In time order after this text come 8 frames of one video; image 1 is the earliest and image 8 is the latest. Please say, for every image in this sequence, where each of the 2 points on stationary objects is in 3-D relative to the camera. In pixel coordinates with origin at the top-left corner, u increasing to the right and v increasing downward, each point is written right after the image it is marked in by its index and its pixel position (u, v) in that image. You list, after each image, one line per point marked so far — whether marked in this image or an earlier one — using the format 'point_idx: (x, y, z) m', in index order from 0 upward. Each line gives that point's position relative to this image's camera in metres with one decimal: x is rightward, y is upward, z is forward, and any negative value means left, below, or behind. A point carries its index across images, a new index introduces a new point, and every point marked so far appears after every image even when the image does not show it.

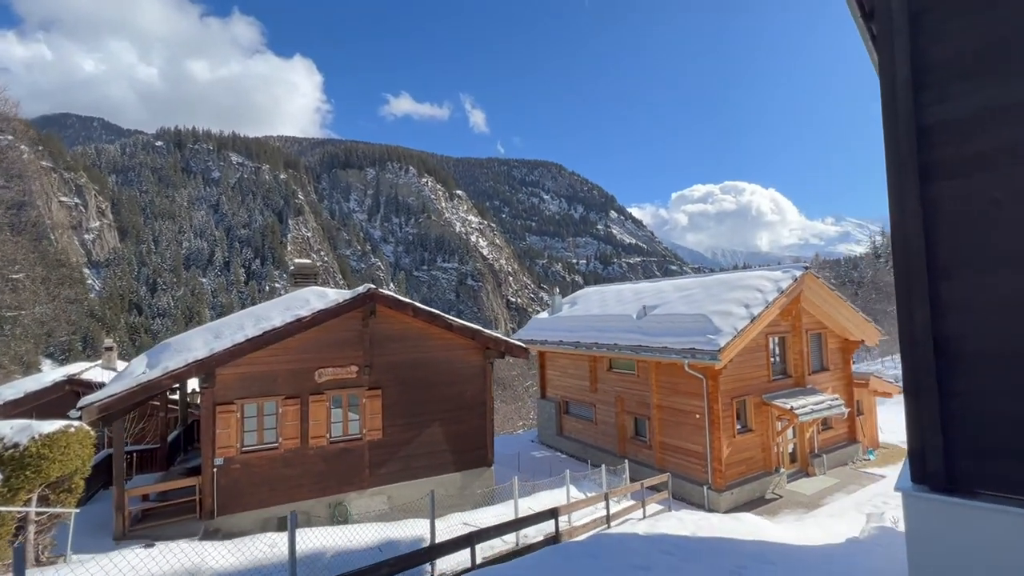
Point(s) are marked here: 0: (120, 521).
0: (-8.0, -4.8, +9.5) m
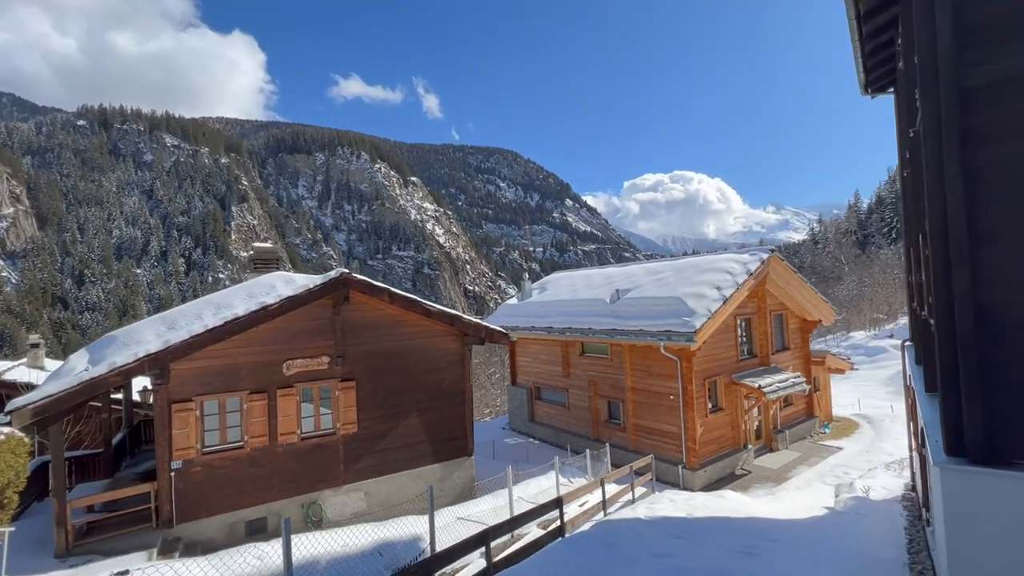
0: (-8.1, -4.5, +8.5) m
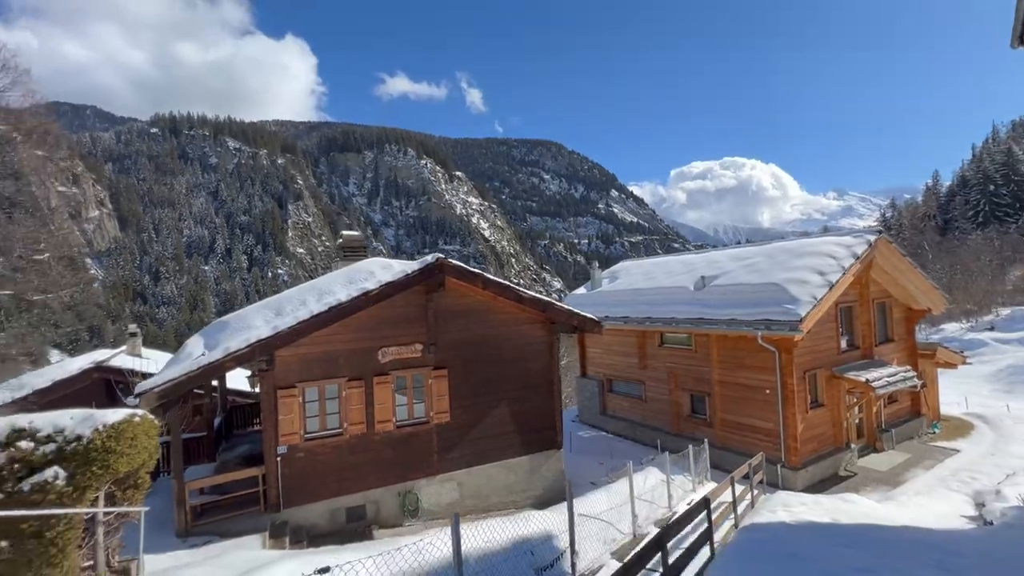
0: (-6.1, -4.3, +8.7) m
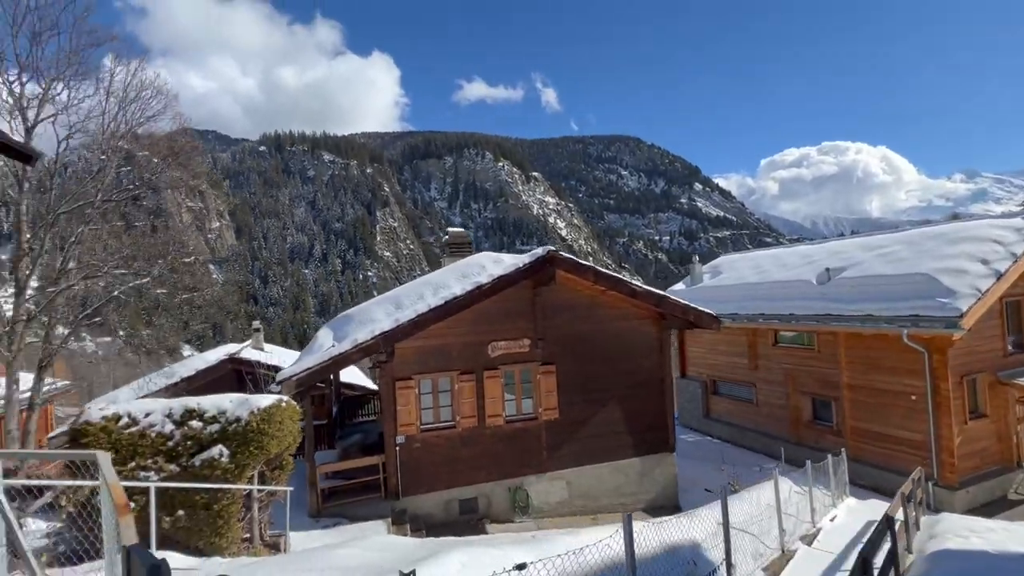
0: (-3.9, -4.2, +9.3) m
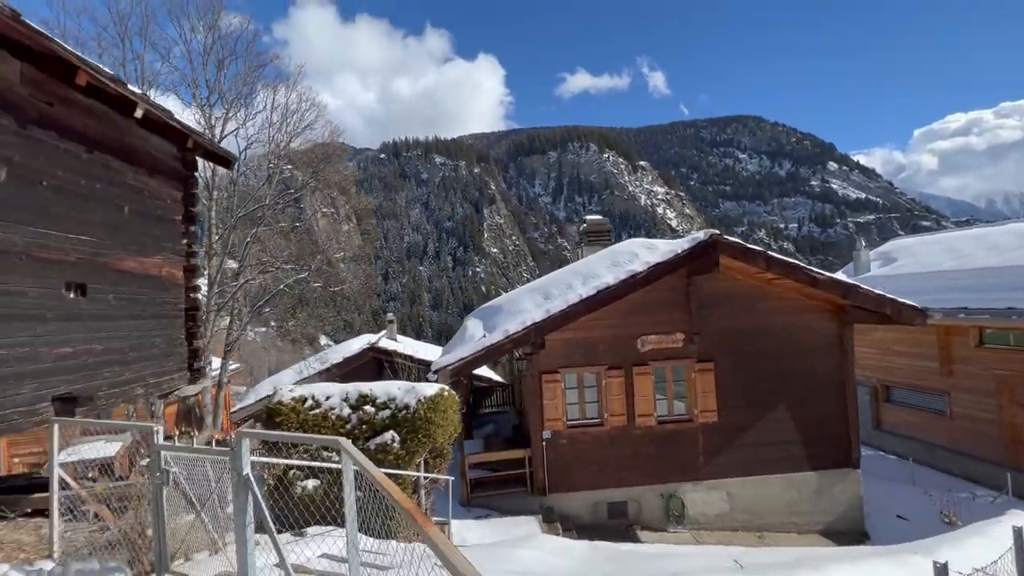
0: (-0.9, -4.0, +9.3) m
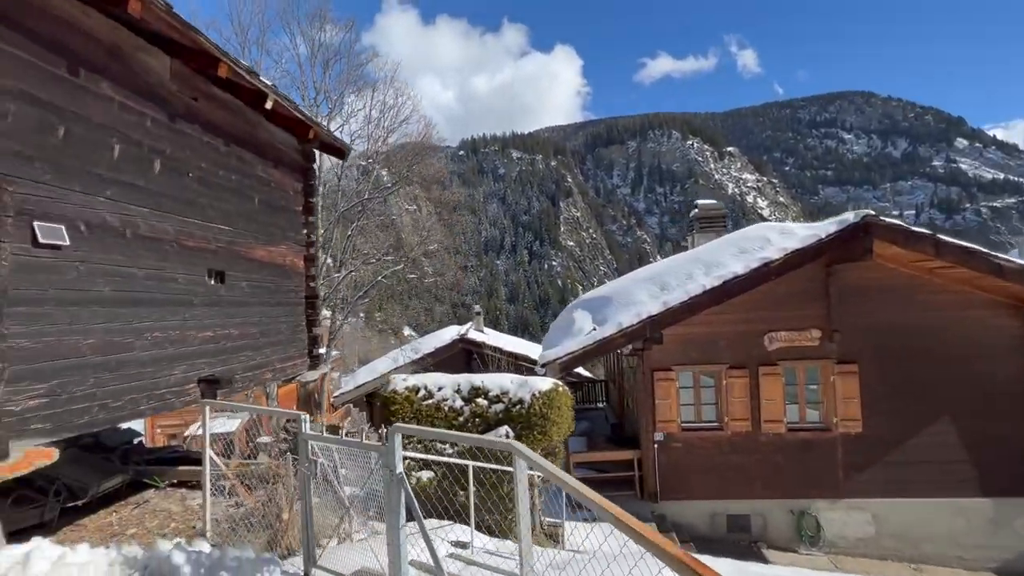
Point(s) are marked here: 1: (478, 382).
0: (+1.1, -3.8, +8.9) m
1: (-0.5, -1.4, +6.7) m
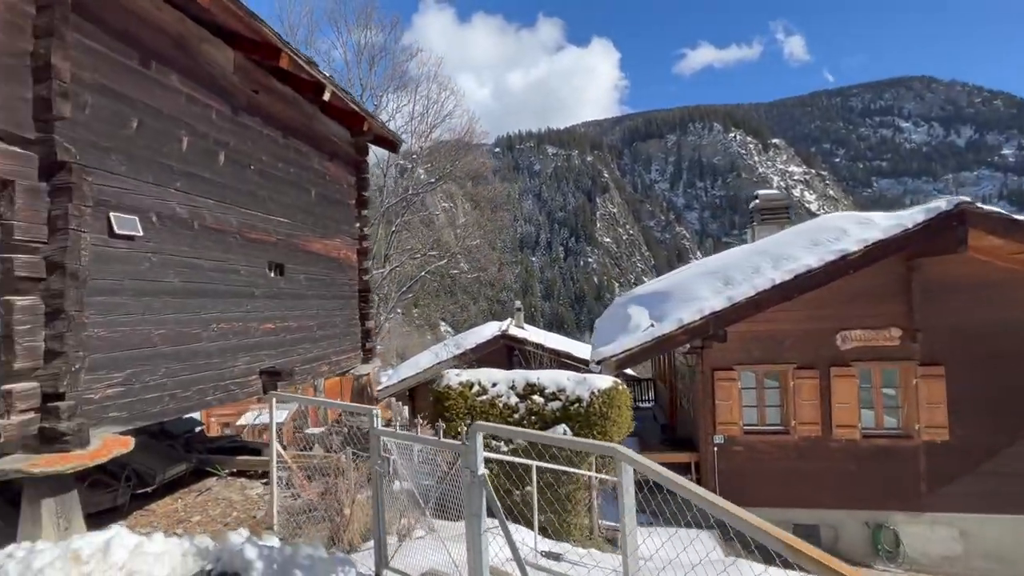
0: (+2.1, -3.7, +8.6) m
1: (+0.3, -1.3, +6.5) m
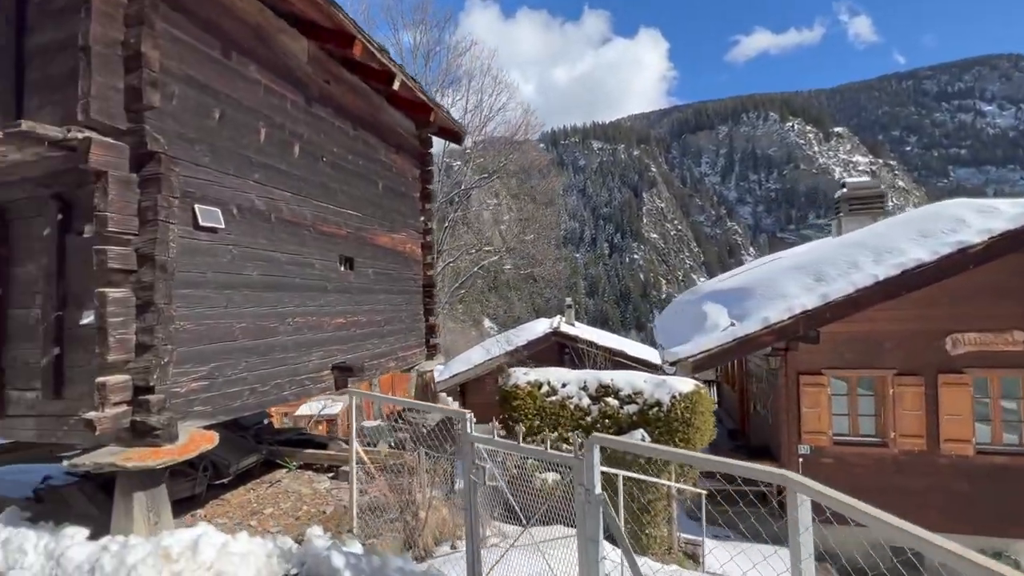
0: (+3.2, -3.6, +8.0) m
1: (+1.2, -1.2, +6.2) m
